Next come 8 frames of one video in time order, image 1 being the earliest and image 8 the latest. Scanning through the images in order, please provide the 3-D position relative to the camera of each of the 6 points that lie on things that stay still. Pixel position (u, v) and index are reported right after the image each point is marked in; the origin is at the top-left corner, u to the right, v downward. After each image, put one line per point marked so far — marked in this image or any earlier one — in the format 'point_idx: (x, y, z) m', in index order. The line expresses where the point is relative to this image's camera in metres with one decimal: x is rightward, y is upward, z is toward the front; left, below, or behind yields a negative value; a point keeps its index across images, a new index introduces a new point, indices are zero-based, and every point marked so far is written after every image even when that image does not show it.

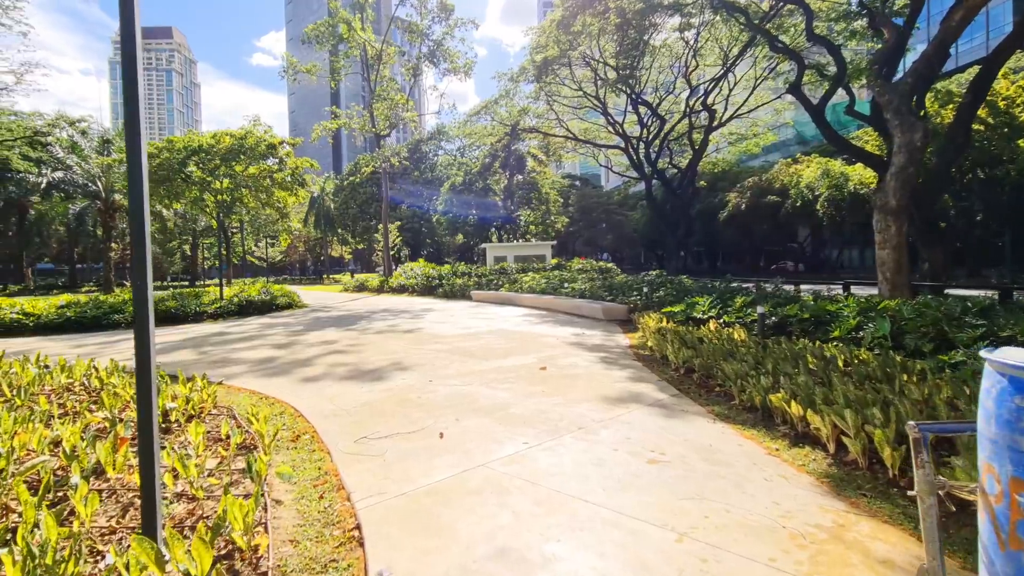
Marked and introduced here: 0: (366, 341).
0: (-2.7, -1.1, +9.6) m
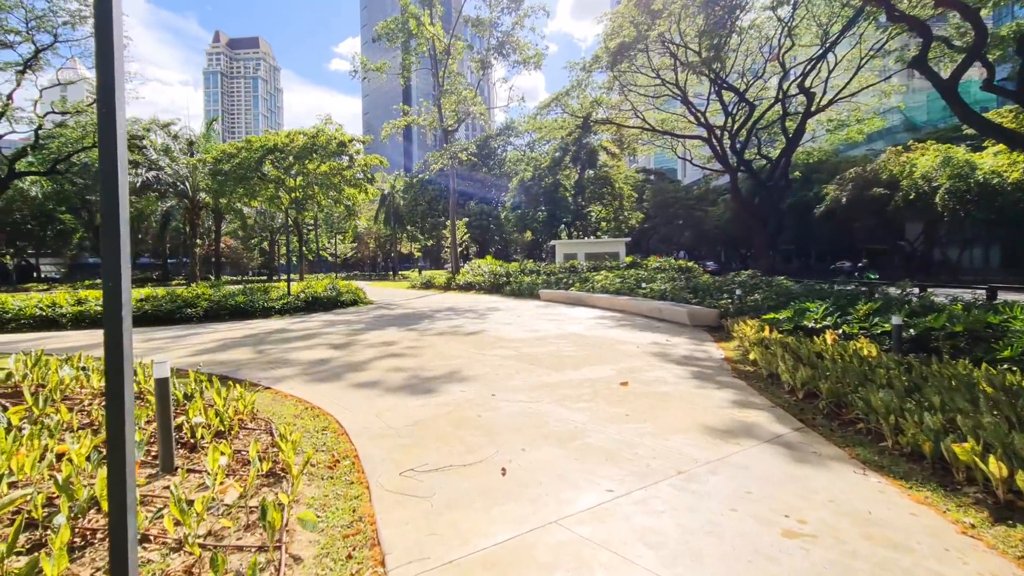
0: (-1.4, -1.0, +9.0) m
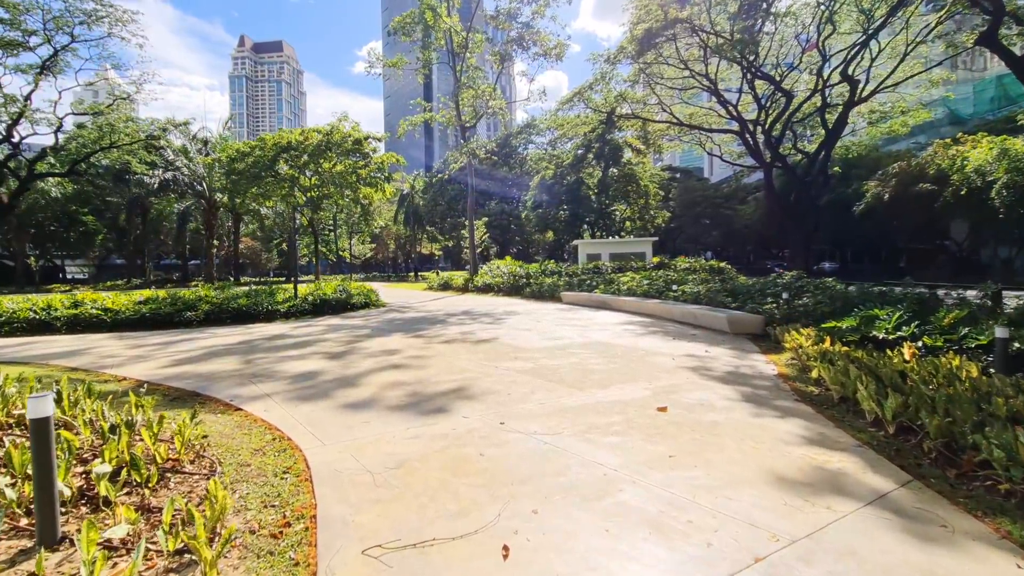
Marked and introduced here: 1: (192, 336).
0: (-1.2, -1.1, +8.0) m
1: (-6.0, -0.9, +9.4) m
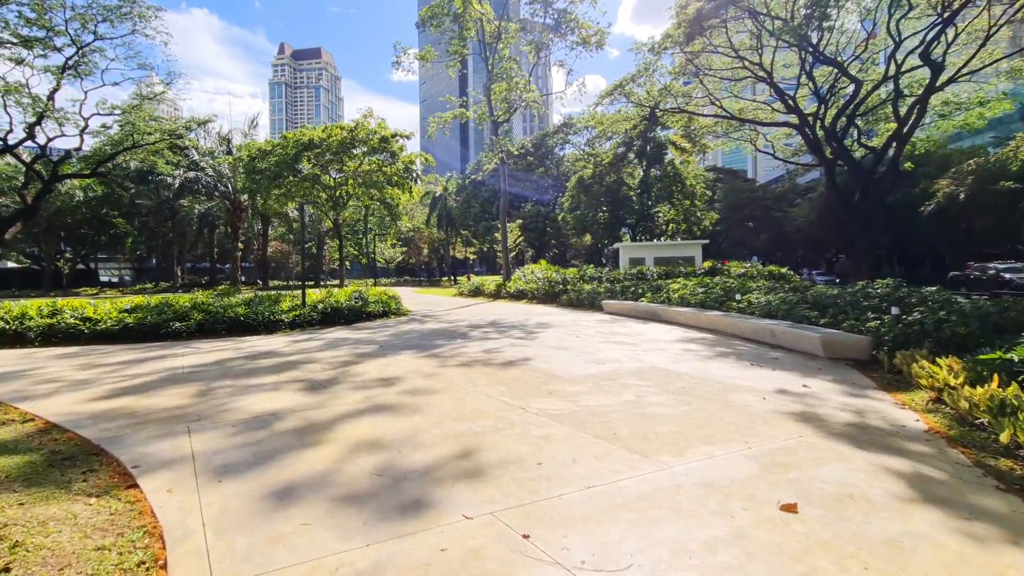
0: (-0.8, -1.2, +6.2) m
1: (-5.5, -1.0, +7.9) m
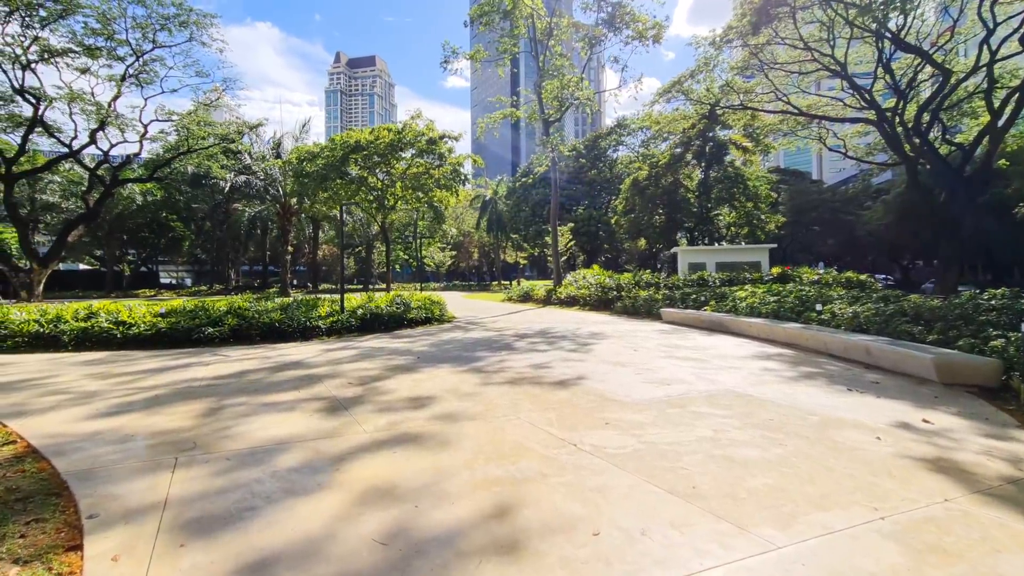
0: (-0.3, -1.3, +5.3) m
1: (-4.8, -1.0, +7.5) m
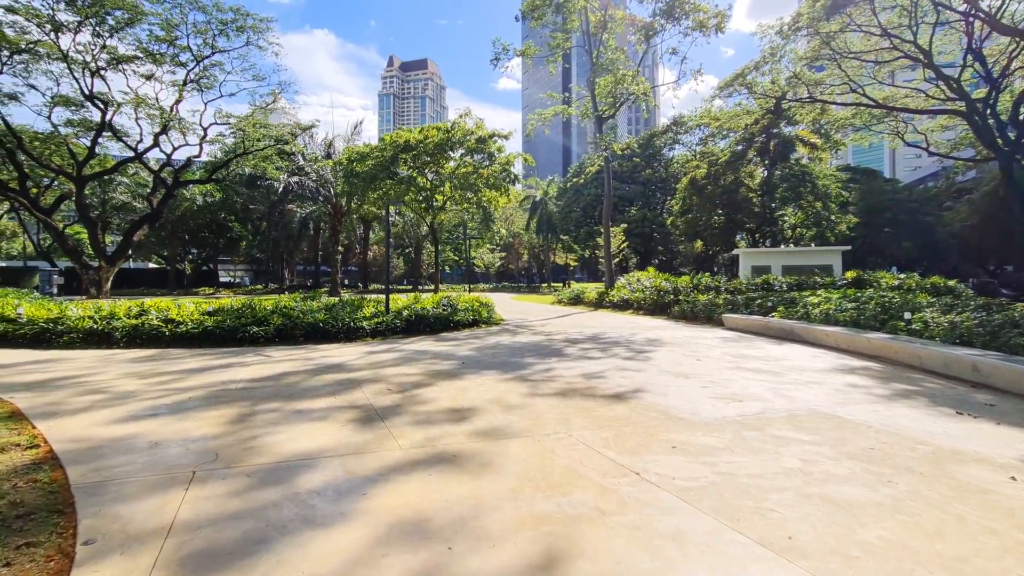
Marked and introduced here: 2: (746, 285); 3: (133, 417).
0: (+0.2, -1.3, +4.8) m
1: (-4.0, -1.0, +7.4) m
2: (+8.0, +0.1, +17.3) m
3: (-3.4, -1.2, +4.6) m
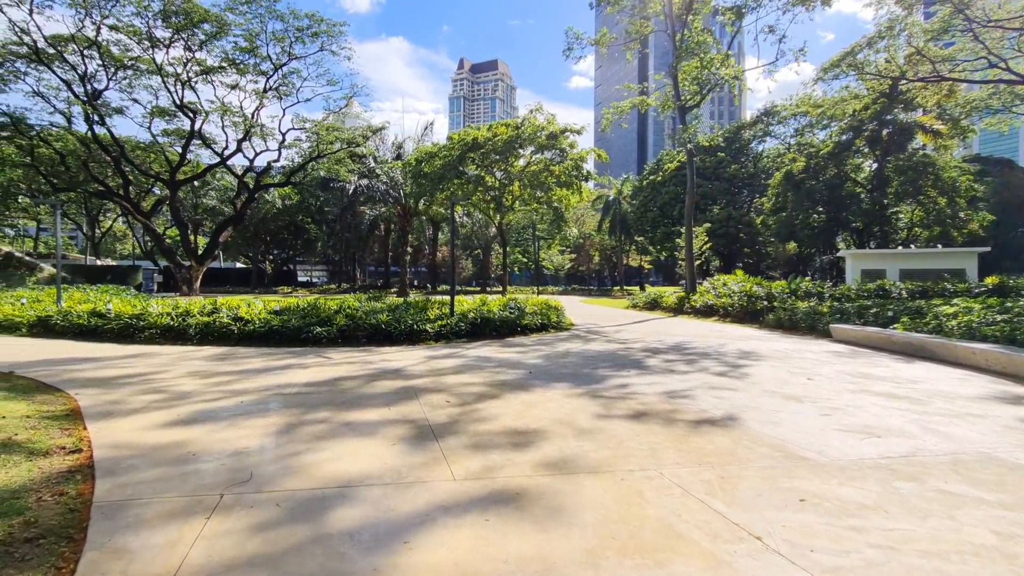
0: (+0.8, -1.3, +4.0) m
1: (-3.0, -1.0, +7.1) m
2: (+10.4, -0.1, +15.2) m
3: (-2.8, -1.1, +4.3) m
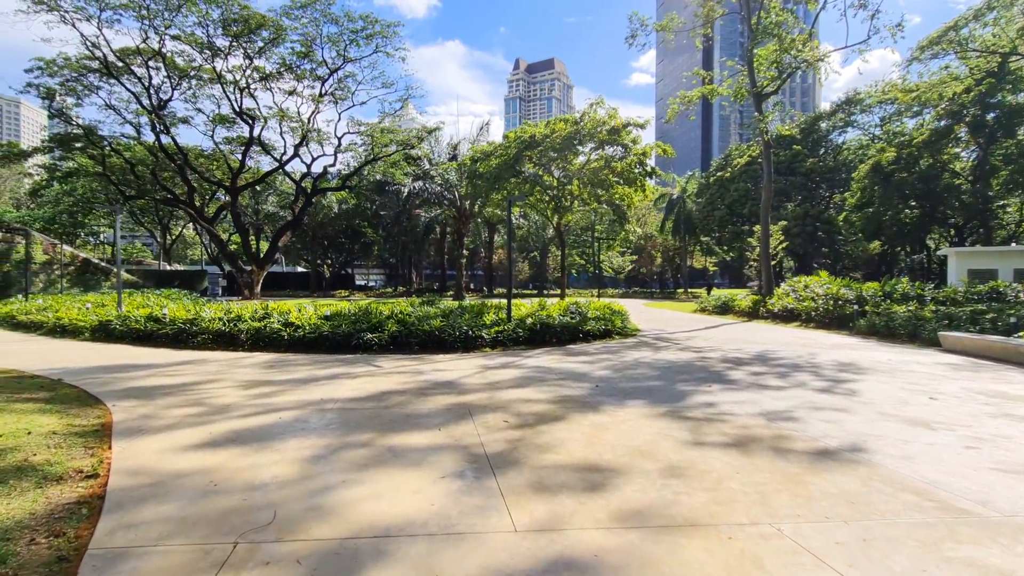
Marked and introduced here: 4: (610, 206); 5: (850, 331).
0: (+1.3, -1.4, +3.1) m
1: (-2.2, -1.1, +6.7) m
2: (+12.0, -0.1, +13.3) m
3: (-2.3, -1.2, +3.8) m
4: (+3.8, +3.1, +18.9) m
5: (+9.1, -1.2, +13.6) m
